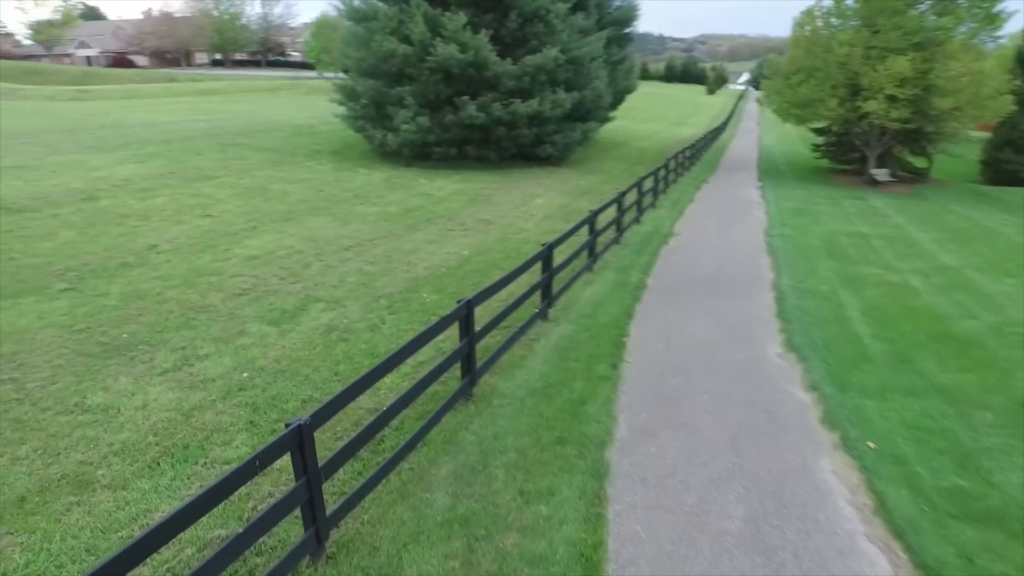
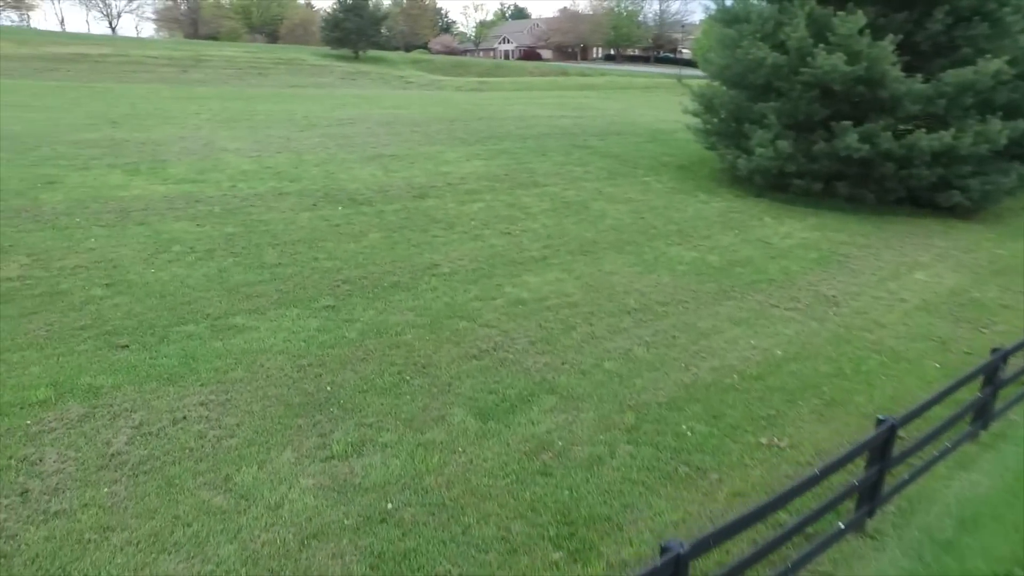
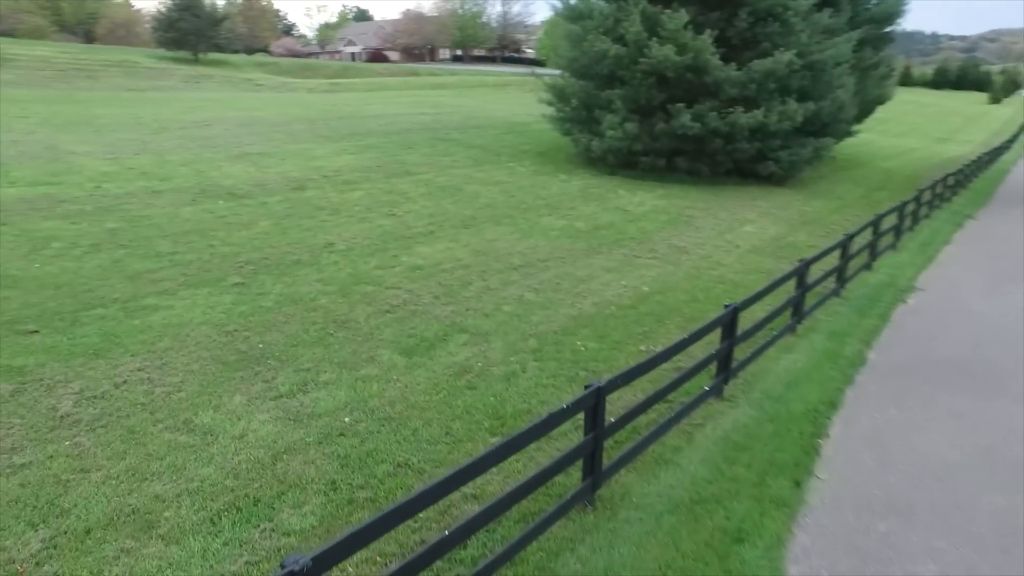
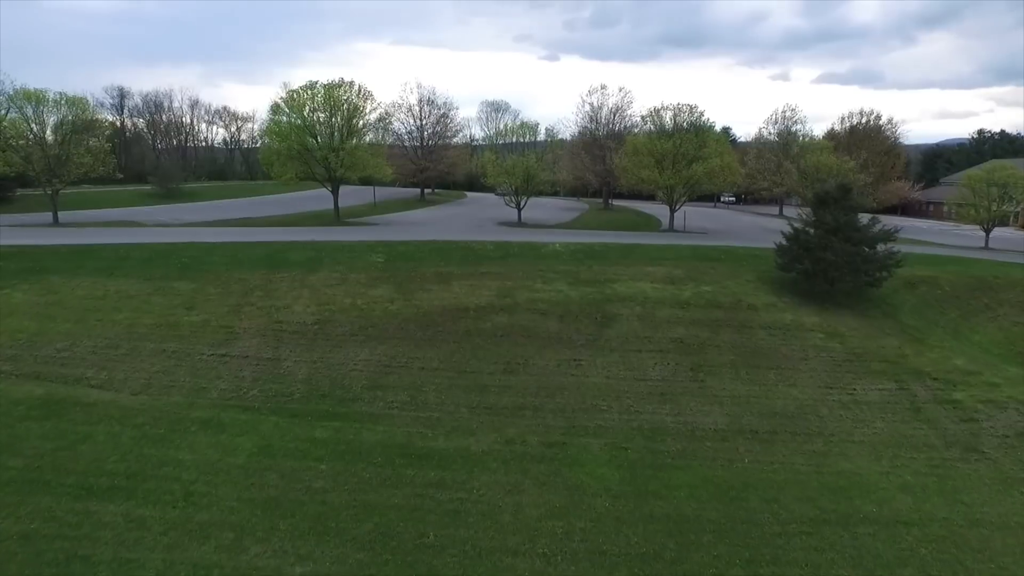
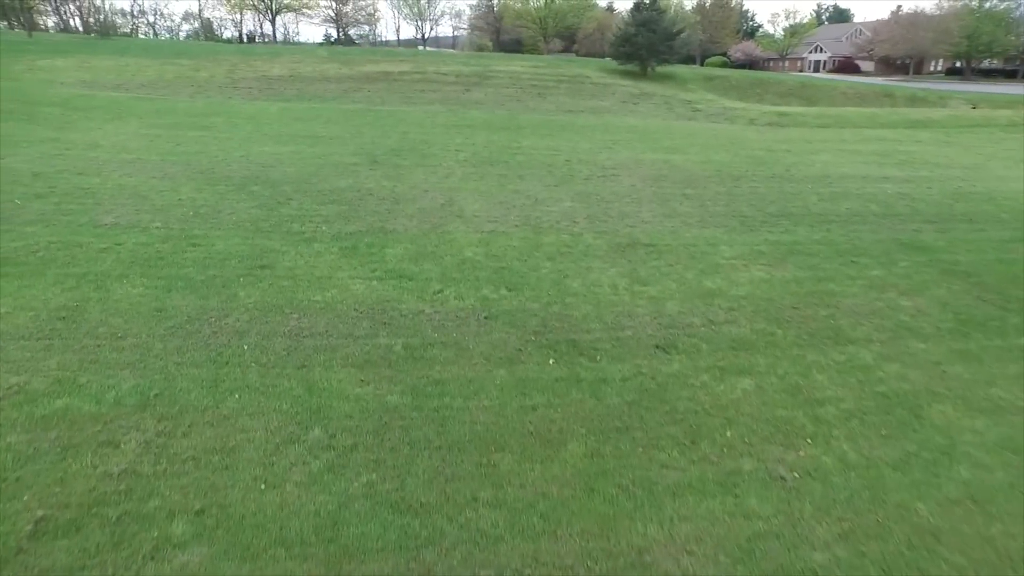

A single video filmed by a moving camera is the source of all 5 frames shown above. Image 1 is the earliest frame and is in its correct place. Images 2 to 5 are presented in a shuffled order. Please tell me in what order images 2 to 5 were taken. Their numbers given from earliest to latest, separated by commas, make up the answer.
3, 2, 5, 4
